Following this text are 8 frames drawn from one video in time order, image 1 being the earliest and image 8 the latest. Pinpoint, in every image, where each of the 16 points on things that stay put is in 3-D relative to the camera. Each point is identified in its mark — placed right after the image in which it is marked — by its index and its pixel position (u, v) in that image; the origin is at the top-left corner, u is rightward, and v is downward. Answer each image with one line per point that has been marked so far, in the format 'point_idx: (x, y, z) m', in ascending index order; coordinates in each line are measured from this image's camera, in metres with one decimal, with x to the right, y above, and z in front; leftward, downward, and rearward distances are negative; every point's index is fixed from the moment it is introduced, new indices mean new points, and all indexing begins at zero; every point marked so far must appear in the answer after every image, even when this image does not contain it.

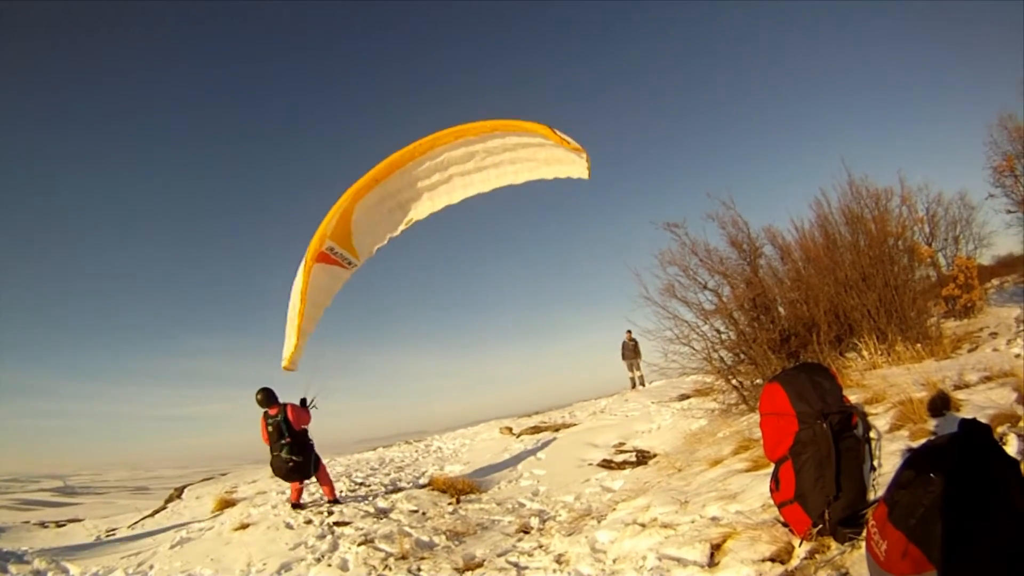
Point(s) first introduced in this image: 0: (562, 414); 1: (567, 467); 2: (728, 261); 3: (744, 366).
0: (+1.2, -3.0, +12.5) m
1: (+0.9, -2.8, +8.2) m
2: (+3.4, +0.3, +8.2) m
3: (+3.5, -1.3, +8.0) m
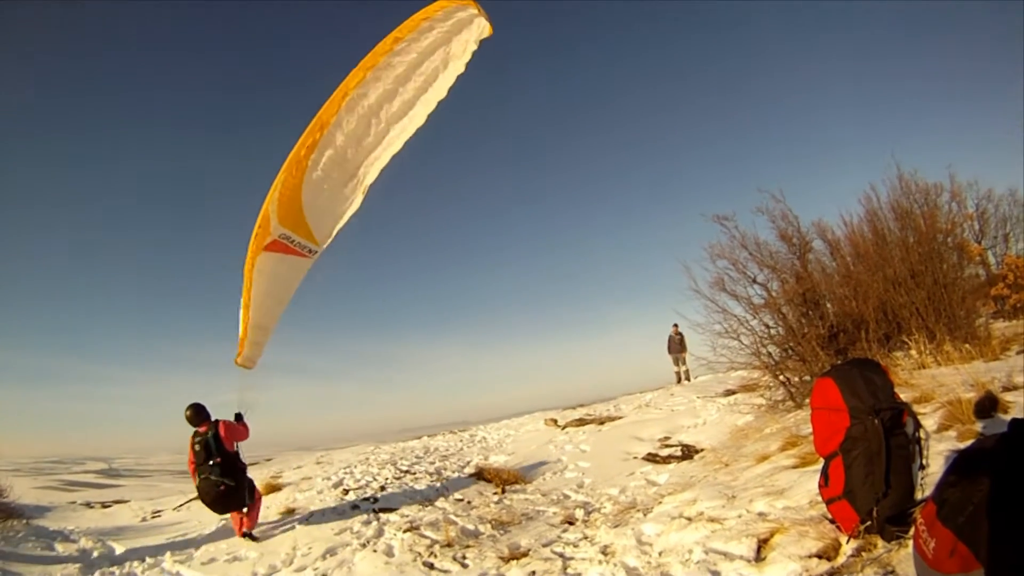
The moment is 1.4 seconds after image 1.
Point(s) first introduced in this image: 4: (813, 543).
0: (+2.3, -2.8, +12.5) m
1: (+1.6, -2.7, +8.3) m
2: (+4.0, +0.5, +8.0) m
3: (+4.2, -1.1, +7.8) m
4: (+2.2, -1.8, +3.8) m
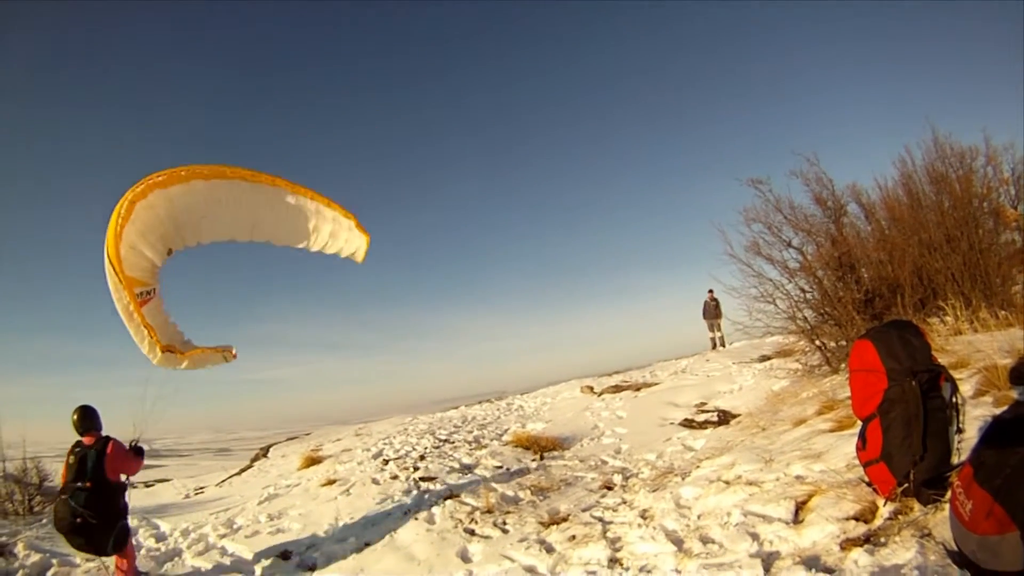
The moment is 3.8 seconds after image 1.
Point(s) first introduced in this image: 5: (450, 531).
0: (+3.1, -2.1, +12.6) m
1: (+2.2, -2.2, +8.4) m
2: (+4.5, +1.1, +7.7) m
3: (+4.7, -0.5, +7.7) m
4: (+2.5, -1.6, +3.8) m
5: (-0.5, -2.9, +6.4) m
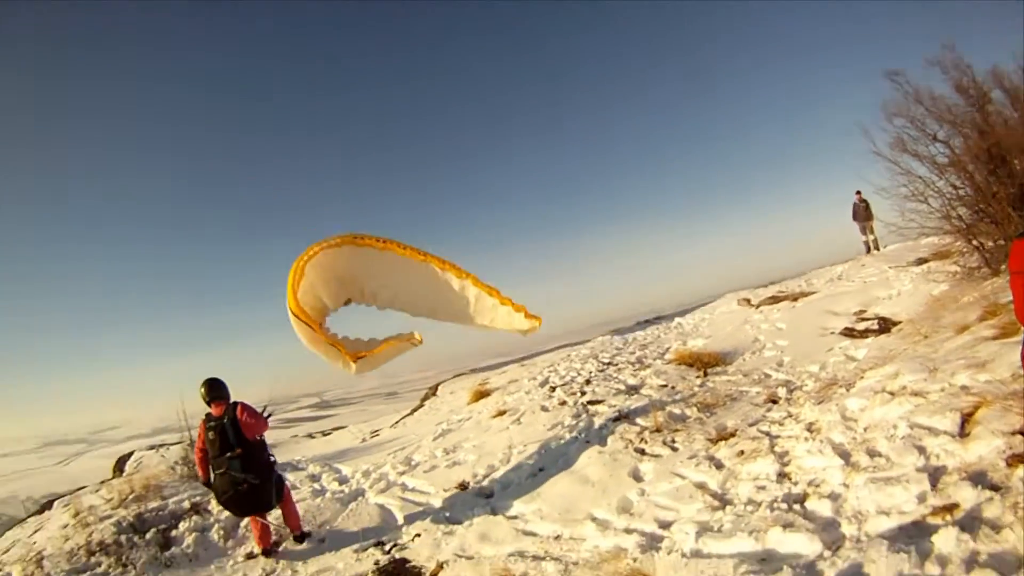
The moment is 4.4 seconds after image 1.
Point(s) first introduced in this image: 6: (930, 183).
0: (+5.5, -0.3, +12.0) m
1: (+4.2, -0.8, +7.9) m
2: (+6.2, +2.5, +6.9) m
3: (+6.5, +1.0, +6.9) m
4: (+4.1, -0.5, +3.3) m
5: (+1.5, -1.9, +6.3) m
6: (+6.3, +1.6, +7.9) m
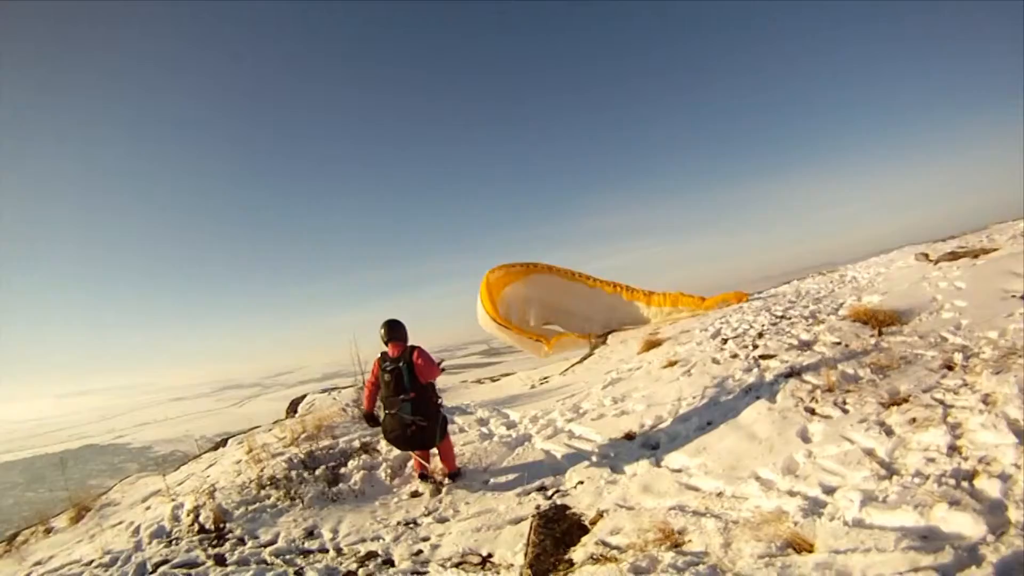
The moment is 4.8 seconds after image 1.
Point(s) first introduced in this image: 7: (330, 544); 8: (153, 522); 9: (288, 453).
0: (+7.9, +0.2, +11.3) m
1: (+6.2, -0.4, +7.4) m
2: (+8.1, +3.0, +6.1) m
3: (+8.4, +1.4, +6.1) m
4: (+5.6, -0.1, +2.8) m
5: (+3.2, -1.4, +6.0) m
6: (+8.3, +2.0, +7.1) m
7: (-2.1, -3.0, +6.2) m
8: (-4.9, -3.2, +7.2) m
9: (-3.4, -2.5, +8.3) m
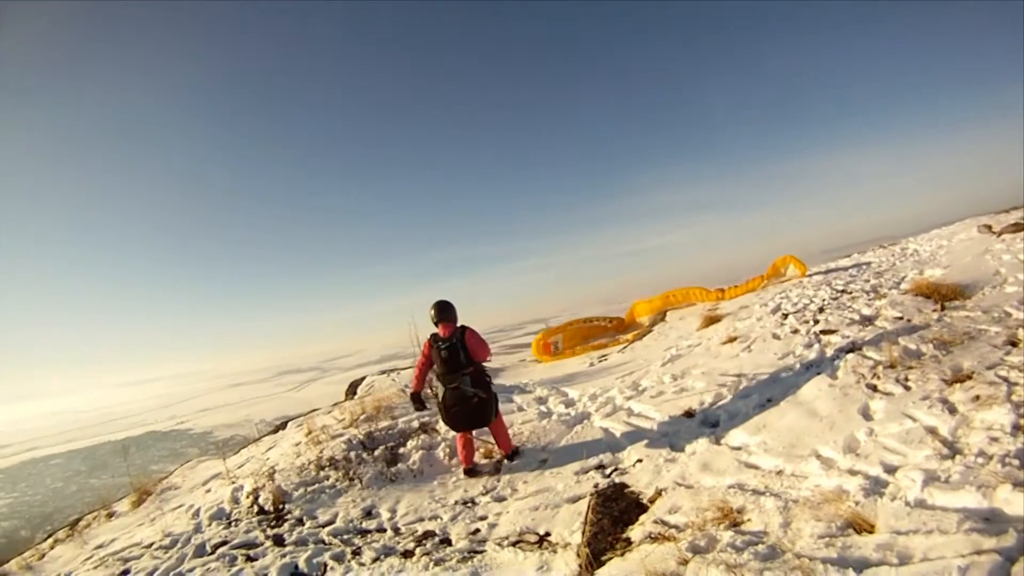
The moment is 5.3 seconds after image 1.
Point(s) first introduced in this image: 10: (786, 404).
0: (+8.6, +0.5, +11.1) m
1: (+6.8, -0.1, +7.2) m
2: (+8.6, +3.3, +5.9) m
3: (+8.9, +1.7, +5.9) m
4: (+6.0, +0.2, +2.7) m
5: (+3.9, -1.1, +5.9) m
6: (+8.9, +2.3, +6.9) m
7: (-1.5, -2.8, +6.3) m
8: (-4.2, -3.1, +7.4) m
9: (-2.7, -2.3, +8.5) m
10: (+3.1, -1.4, +6.1) m
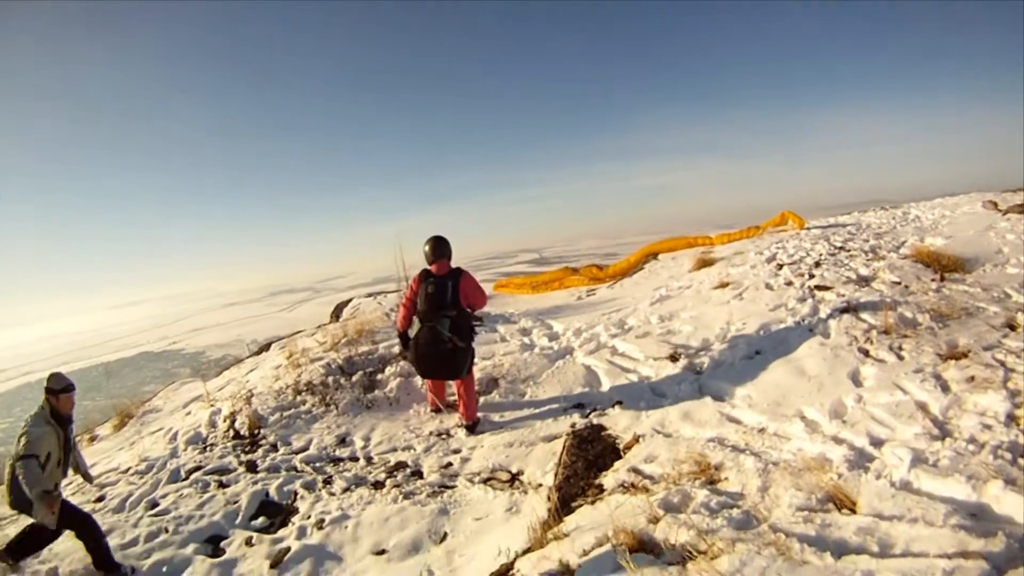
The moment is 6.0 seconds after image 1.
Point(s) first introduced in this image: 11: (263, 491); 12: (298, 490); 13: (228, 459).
0: (+8.5, +1.1, +10.7) m
1: (+6.6, +0.3, +6.9) m
2: (+8.6, +3.5, +5.3) m
3: (+8.9, +1.9, +5.4) m
4: (+5.9, +0.3, +2.4) m
5: (+3.6, -0.6, +5.7) m
6: (+8.9, +2.6, +6.4) m
7: (-1.8, -2.0, +6.2) m
8: (-4.6, -2.0, +7.3) m
9: (-3.0, -1.2, +8.3) m
10: (+2.9, -0.8, +5.9) m
11: (-2.7, -2.2, +5.6) m
12: (-2.3, -2.2, +5.6) m
13: (-3.5, -2.1, +6.3) m
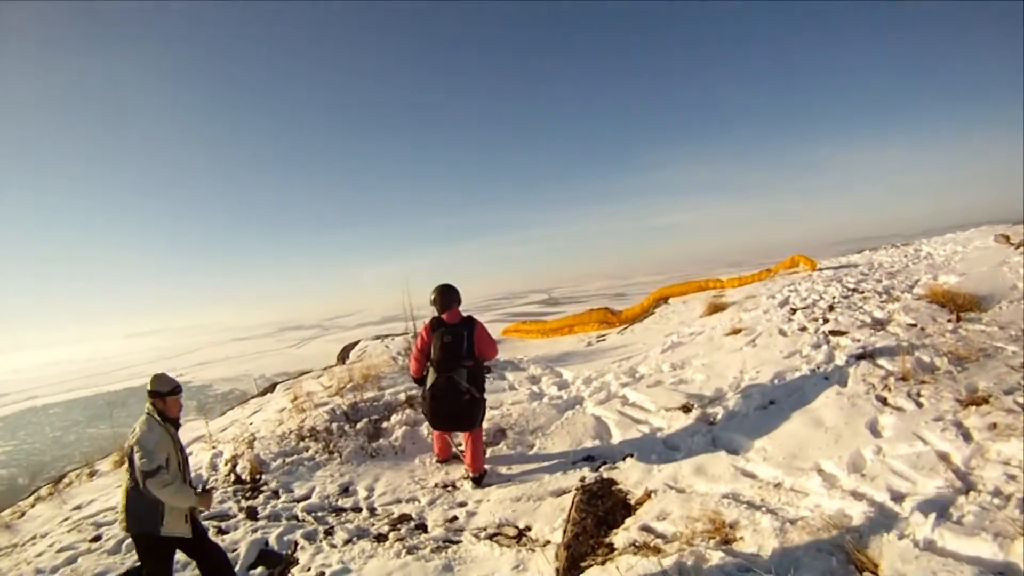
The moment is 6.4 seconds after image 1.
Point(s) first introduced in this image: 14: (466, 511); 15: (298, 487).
0: (+8.6, +0.1, +10.7) m
1: (+6.7, -0.3, +6.8) m
2: (+8.7, +2.9, +5.5) m
3: (+9.0, +1.3, +5.5) m
4: (+5.9, 0.0, +2.3) m
5: (+3.7, -1.2, +5.6) m
6: (+9.0, +2.0, +6.5) m
7: (-1.7, -2.5, +6.1) m
8: (-4.5, -2.6, +7.1) m
9: (-2.9, -1.9, +8.2) m
10: (+3.0, -1.4, +5.8) m
11: (-2.6, -2.7, +5.5) m
12: (-2.2, -2.7, +5.4) m
13: (-3.4, -2.6, +6.2) m
14: (-0.5, -2.4, +5.6) m
15: (-2.7, -2.5, +6.5) m
